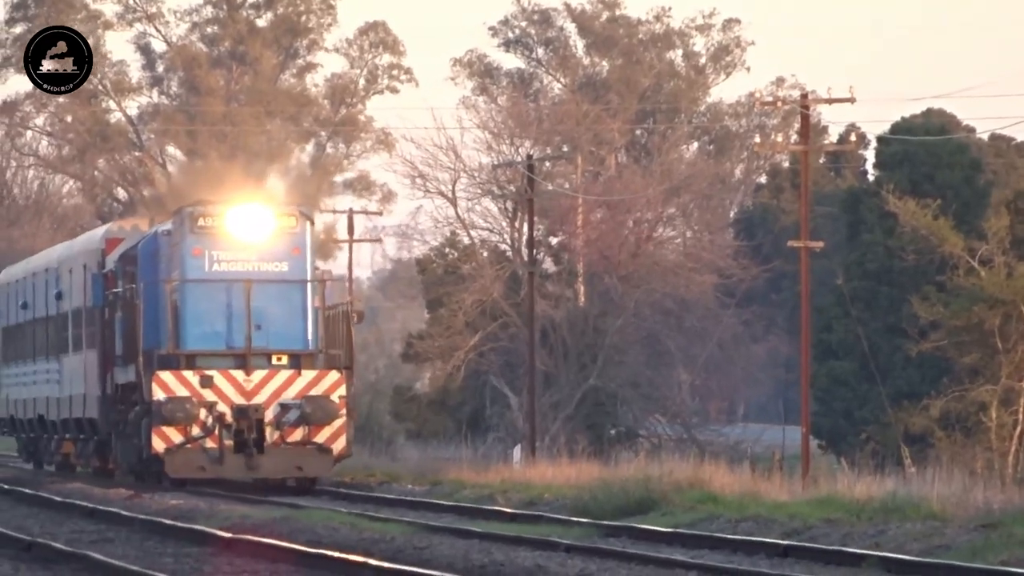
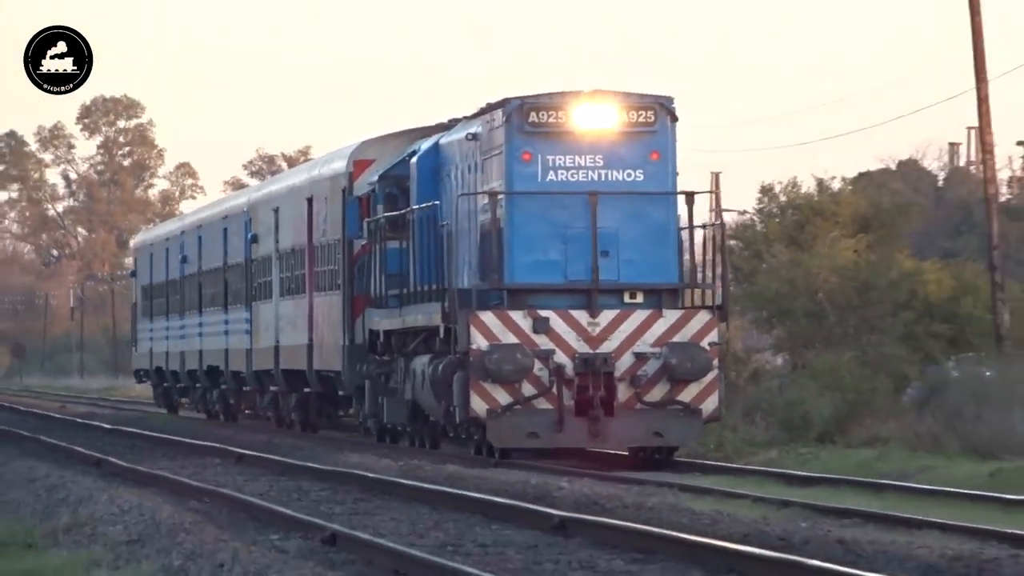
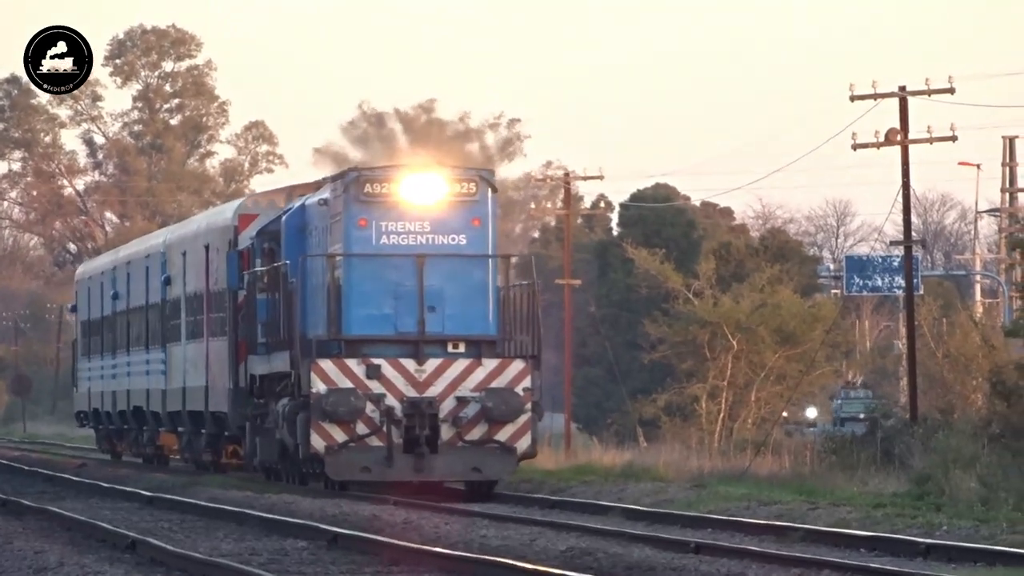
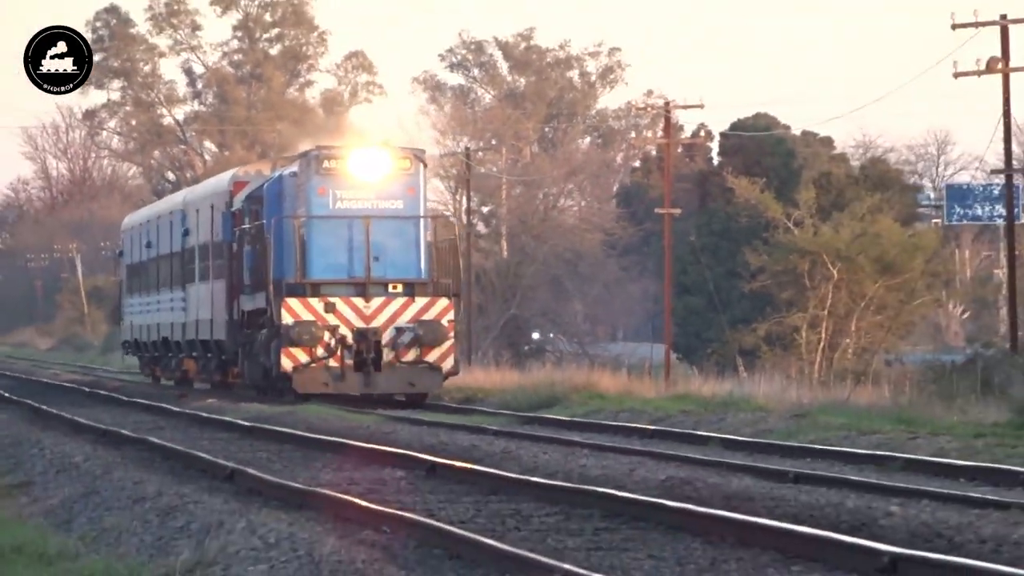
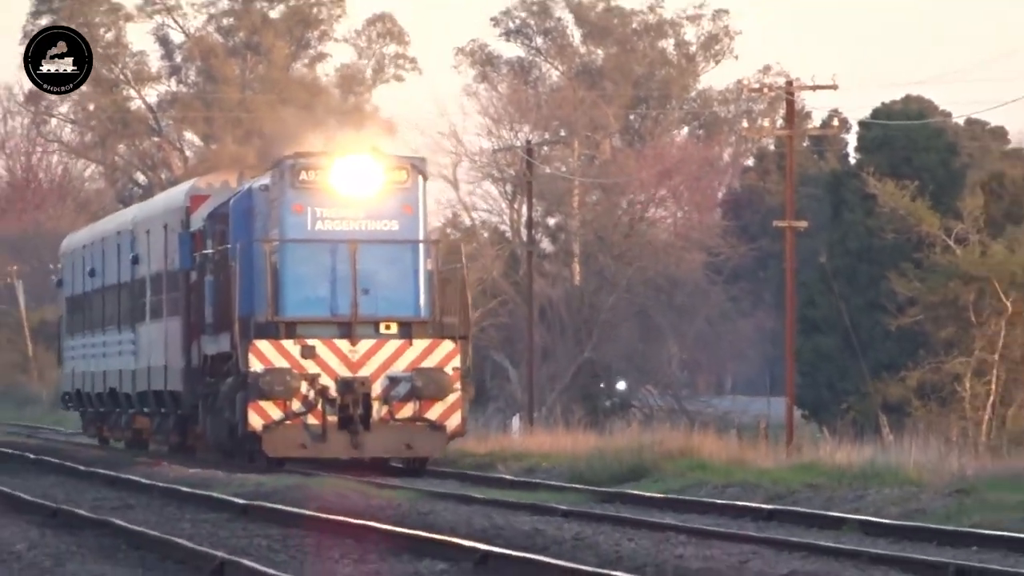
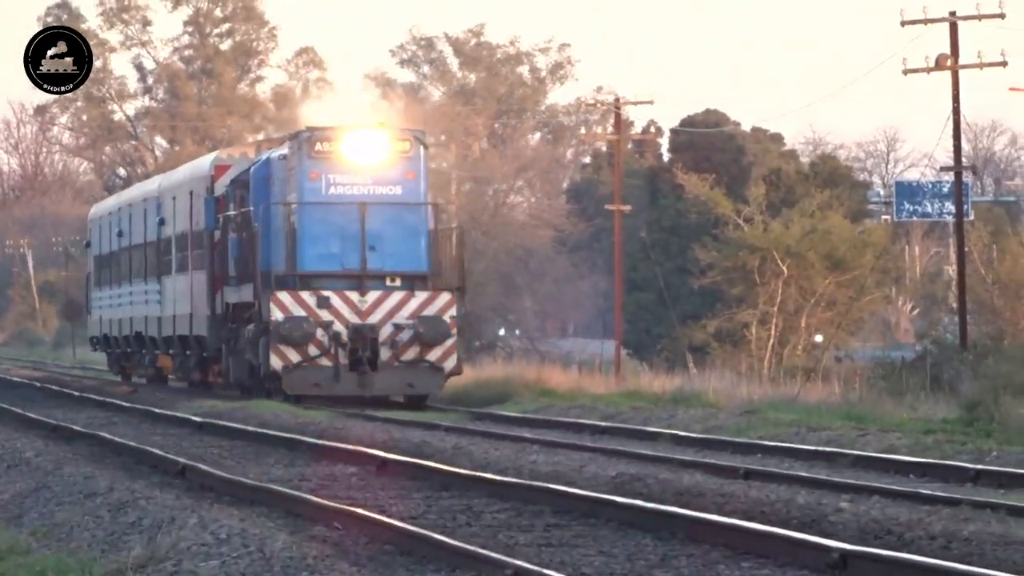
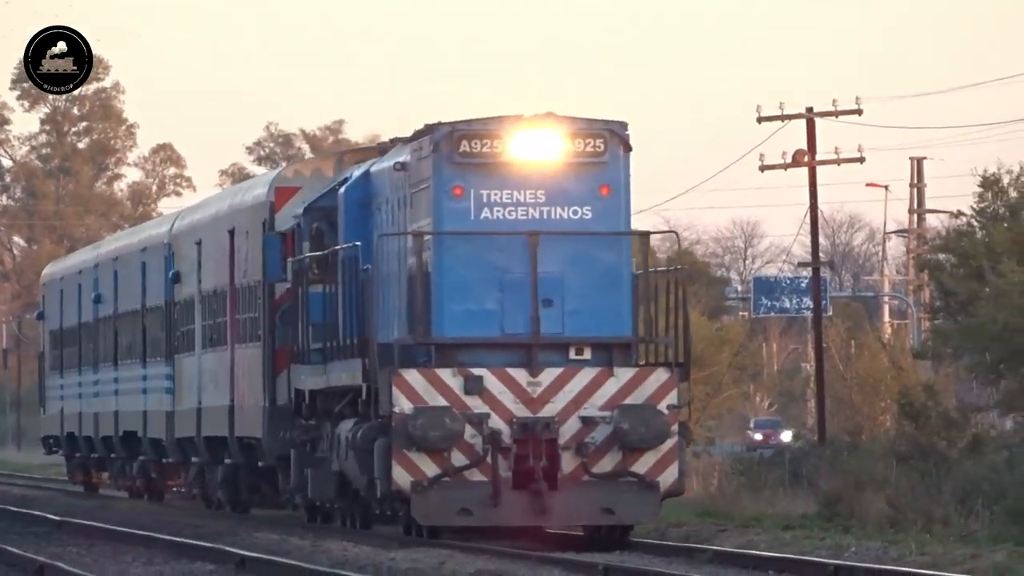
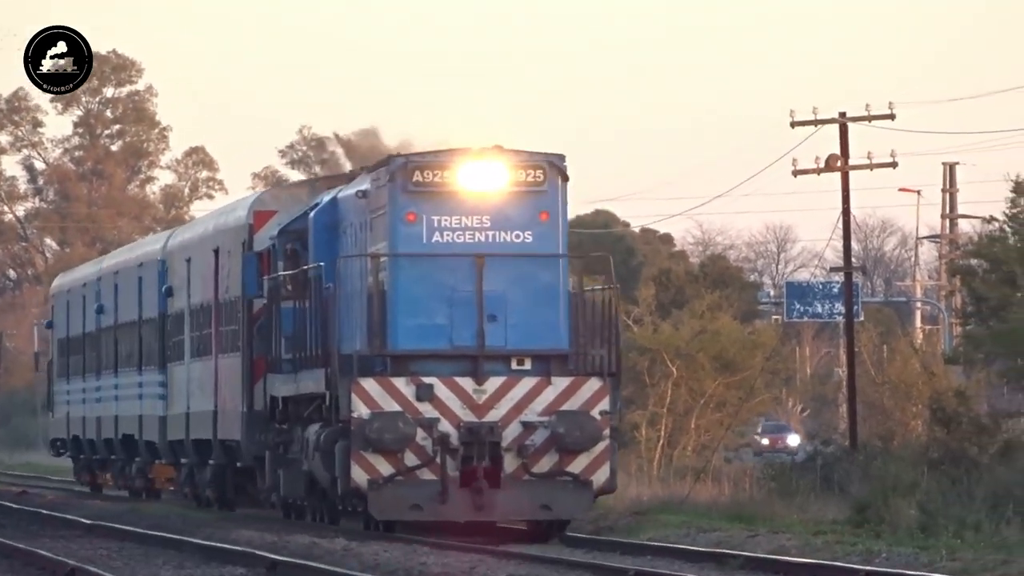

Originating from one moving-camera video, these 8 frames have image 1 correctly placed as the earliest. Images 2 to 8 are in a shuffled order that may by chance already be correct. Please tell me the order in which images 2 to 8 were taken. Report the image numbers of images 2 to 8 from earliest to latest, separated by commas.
5, 4, 6, 3, 8, 7, 2
